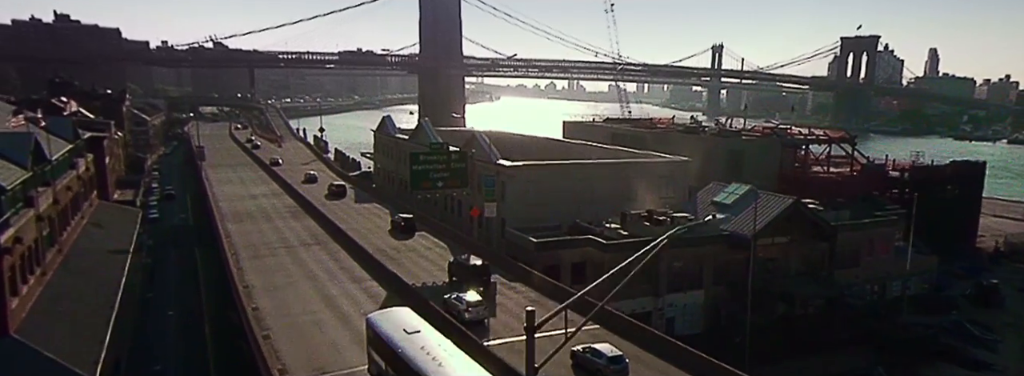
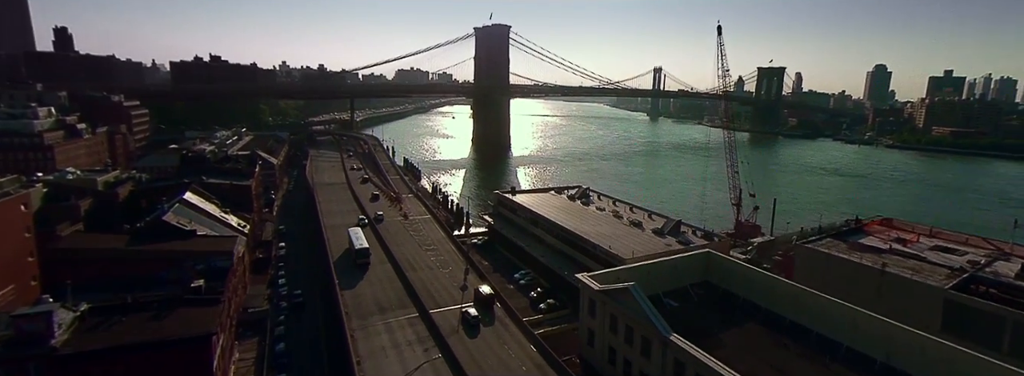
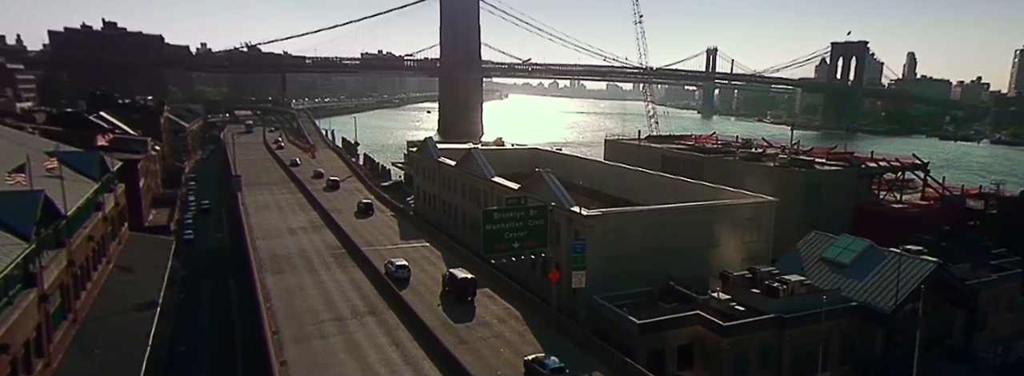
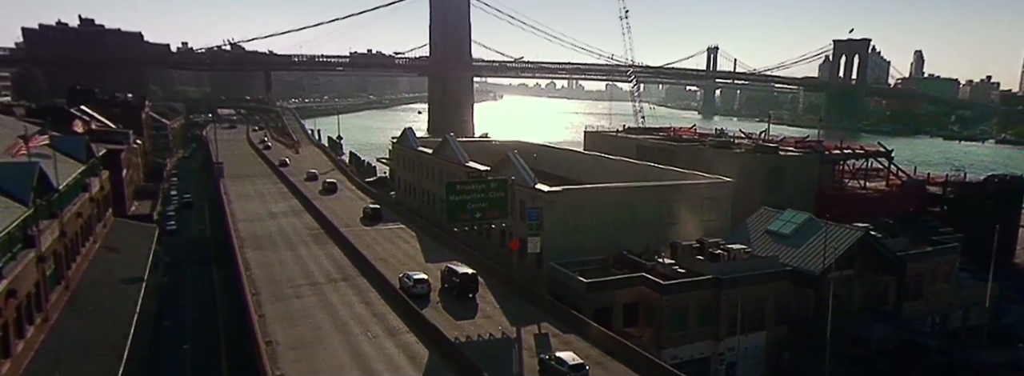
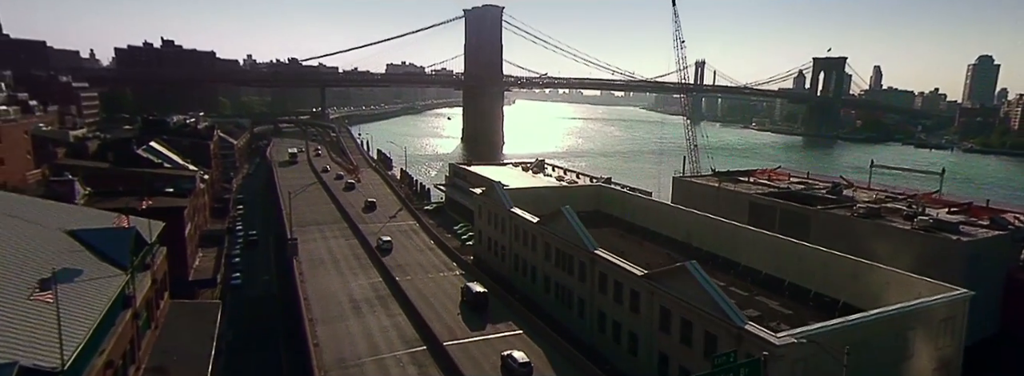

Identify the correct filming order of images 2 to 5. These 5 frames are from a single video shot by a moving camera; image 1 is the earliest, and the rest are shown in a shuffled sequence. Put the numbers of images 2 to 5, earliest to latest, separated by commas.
4, 3, 5, 2
